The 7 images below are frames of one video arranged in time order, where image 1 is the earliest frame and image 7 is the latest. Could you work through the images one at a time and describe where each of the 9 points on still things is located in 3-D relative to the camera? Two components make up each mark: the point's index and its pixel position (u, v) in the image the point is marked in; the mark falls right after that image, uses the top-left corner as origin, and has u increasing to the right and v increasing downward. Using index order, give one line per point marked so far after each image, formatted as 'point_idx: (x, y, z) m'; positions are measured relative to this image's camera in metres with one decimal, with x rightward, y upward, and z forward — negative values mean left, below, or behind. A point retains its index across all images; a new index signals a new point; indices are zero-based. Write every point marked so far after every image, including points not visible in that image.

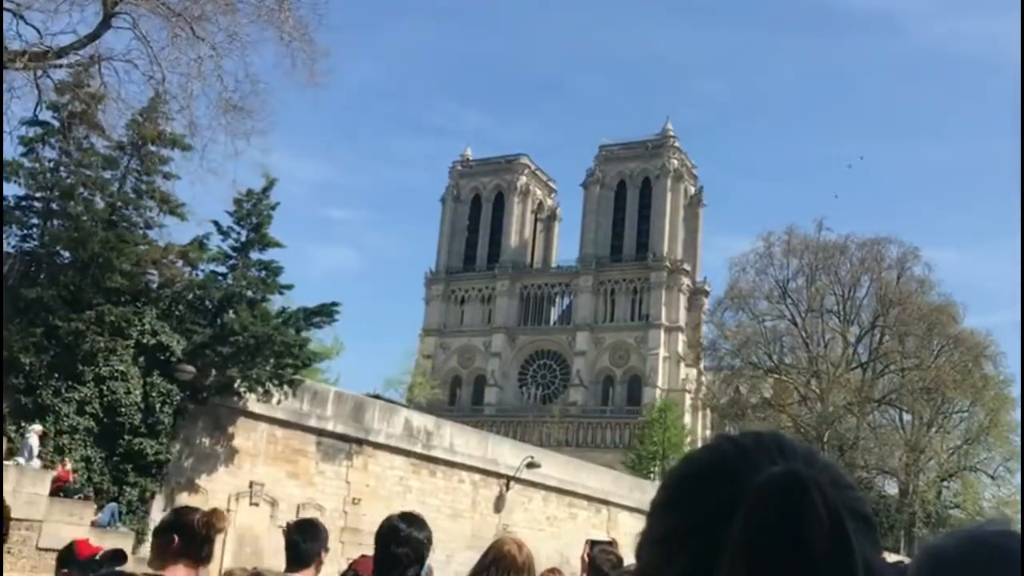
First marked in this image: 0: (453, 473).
0: (-0.7, -2.2, +12.5) m
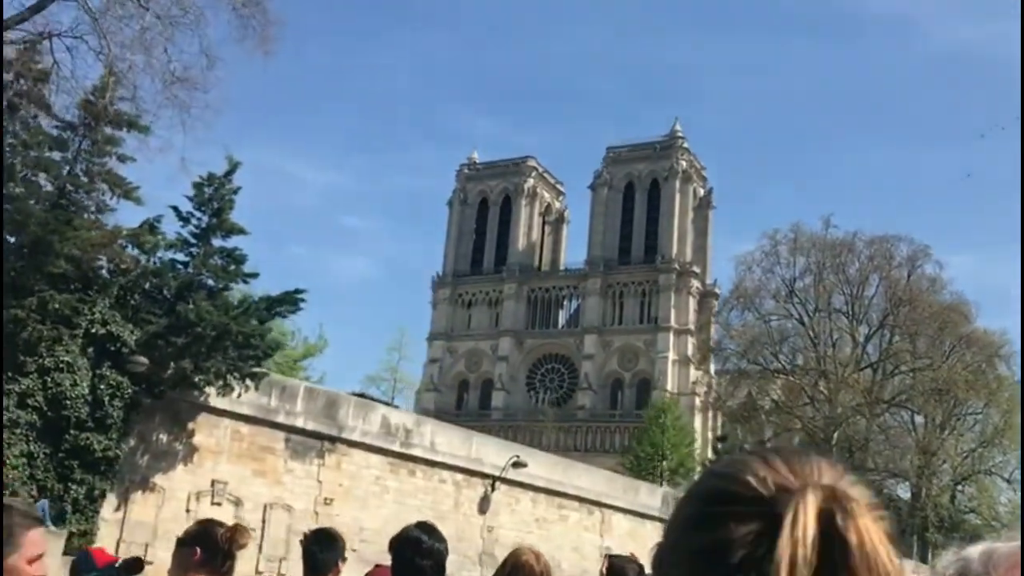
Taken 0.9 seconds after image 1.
0: (-0.9, -2.1, +11.9) m
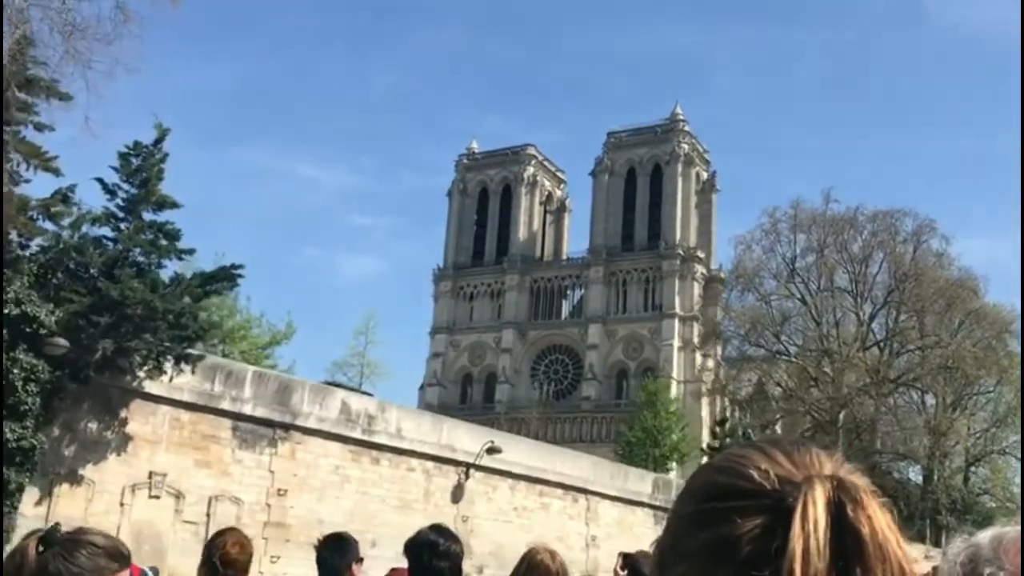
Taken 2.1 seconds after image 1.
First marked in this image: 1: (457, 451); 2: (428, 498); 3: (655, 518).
0: (-1.2, -1.8, +11.2) m
1: (-0.6, -1.8, +11.9) m
2: (-0.9, -2.3, +11.5) m
3: (+2.0, -3.3, +15.2) m
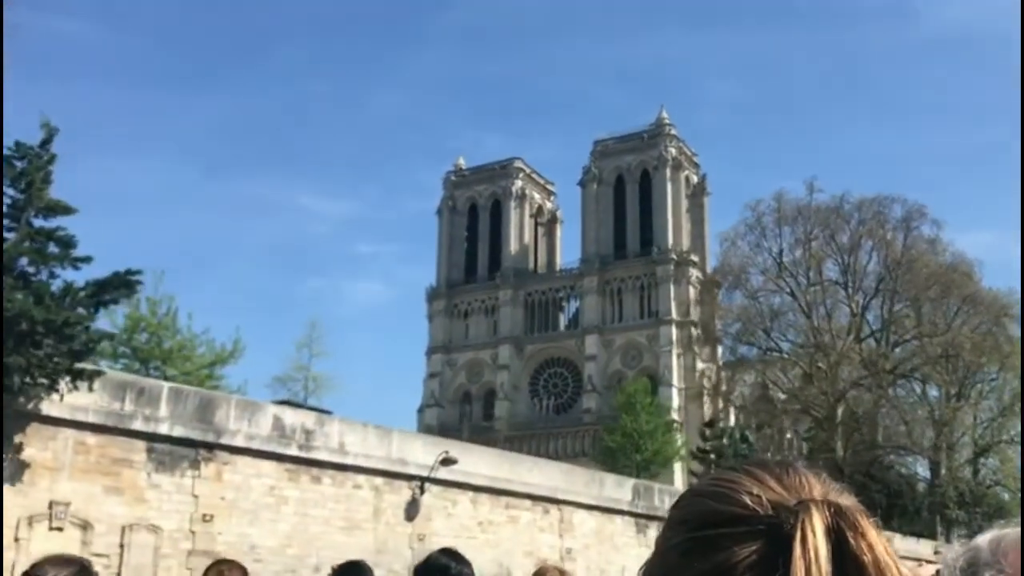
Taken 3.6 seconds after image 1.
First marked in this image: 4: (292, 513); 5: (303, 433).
0: (-1.6, -1.9, +10.5) m
1: (-1.1, -1.8, +11.1) m
2: (-1.4, -2.3, +10.7) m
3: (+1.7, -3.2, +14.4) m
4: (-2.0, -2.1, +9.9) m
5: (-2.0, -1.4, +10.1) m
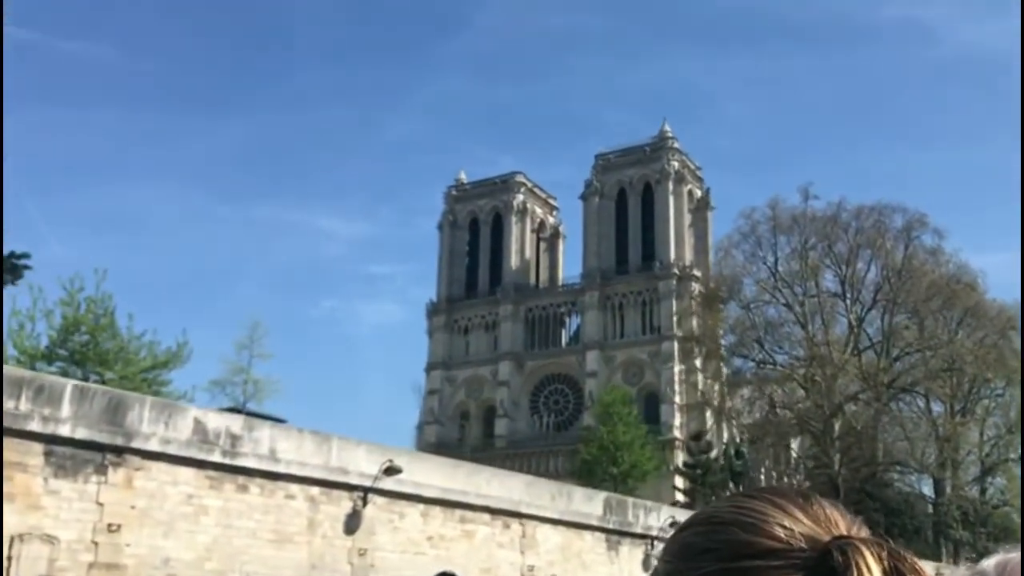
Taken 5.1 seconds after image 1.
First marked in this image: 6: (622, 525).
0: (-2.2, -1.8, +9.7) m
1: (-1.6, -1.8, +10.3) m
2: (-1.9, -2.3, +9.9) m
3: (+1.2, -3.3, +13.6) m
4: (-2.6, -2.0, +9.1) m
5: (-2.5, -1.3, +9.4) m
6: (+1.4, -3.1, +13.8) m
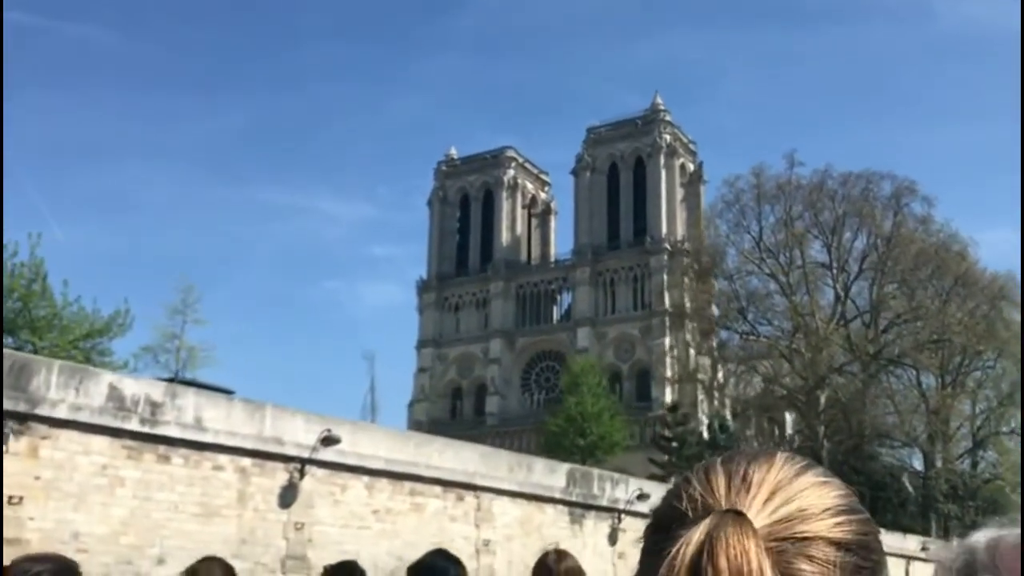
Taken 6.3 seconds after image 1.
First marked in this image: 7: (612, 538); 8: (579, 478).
0: (-2.7, -1.5, +9.2) m
1: (-2.1, -1.4, +9.8) m
2: (-2.4, -1.9, +9.4) m
3: (+0.7, -2.8, +13.0) m
4: (-3.1, -1.7, +8.6) m
5: (-3.0, -1.0, +8.8) m
6: (+0.9, -2.6, +13.3) m
7: (+1.3, -3.2, +13.7) m
8: (+0.9, -2.4, +13.3) m
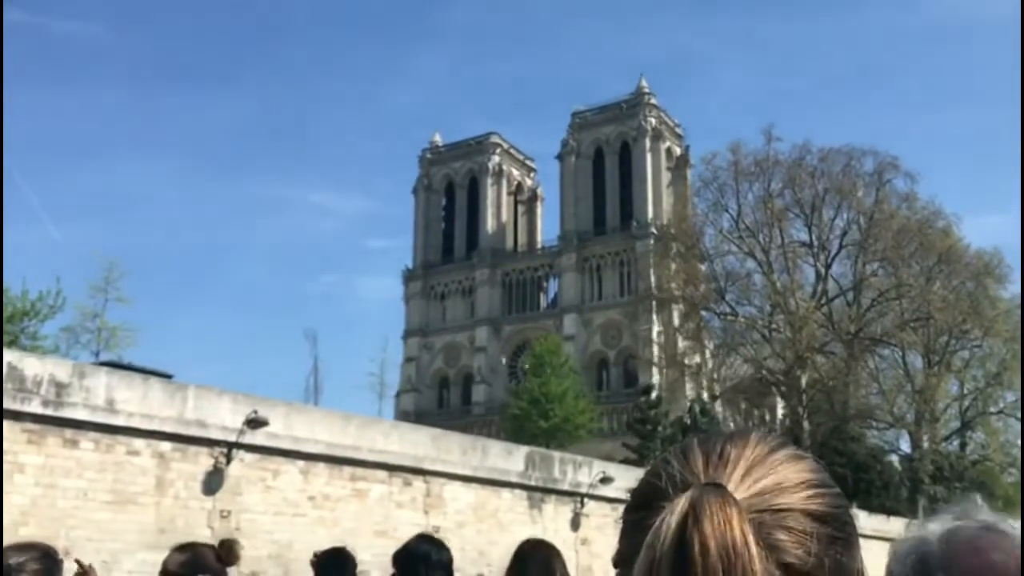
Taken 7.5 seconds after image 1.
0: (-3.2, -1.2, +8.6) m
1: (-2.6, -1.2, +9.2) m
2: (-2.9, -1.7, +8.8) m
3: (+0.2, -2.5, +12.5) m
4: (-3.6, -1.5, +8.0) m
5: (-3.5, -0.8, +8.2) m
6: (+0.4, -2.3, +12.7) m
7: (+0.8, -2.9, +13.2) m
8: (+0.3, -2.1, +12.7) m
